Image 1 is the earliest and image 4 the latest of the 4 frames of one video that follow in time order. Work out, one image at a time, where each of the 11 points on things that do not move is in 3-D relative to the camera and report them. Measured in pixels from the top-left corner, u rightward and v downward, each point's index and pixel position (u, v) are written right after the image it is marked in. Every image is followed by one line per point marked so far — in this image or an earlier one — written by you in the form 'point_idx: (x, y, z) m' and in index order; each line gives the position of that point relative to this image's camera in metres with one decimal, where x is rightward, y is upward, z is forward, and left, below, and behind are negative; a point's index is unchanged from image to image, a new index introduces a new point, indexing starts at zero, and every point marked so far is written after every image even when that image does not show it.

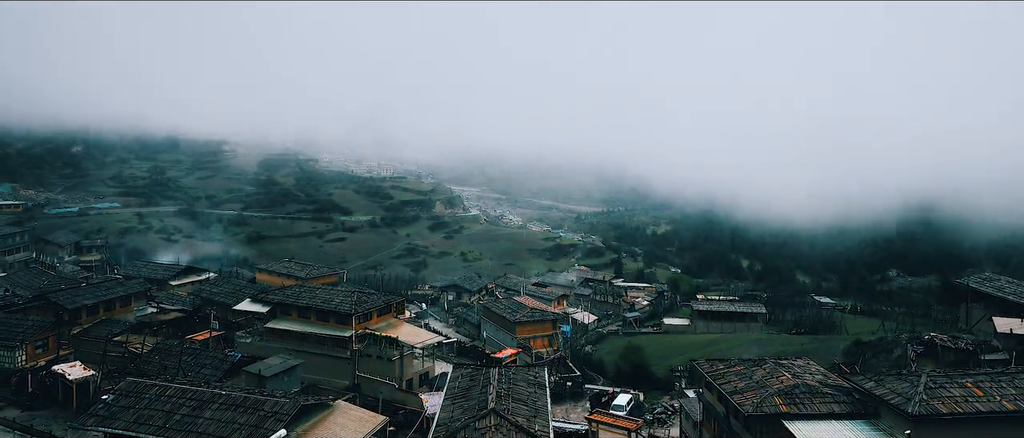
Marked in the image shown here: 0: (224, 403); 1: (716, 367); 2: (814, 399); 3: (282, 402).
0: (-8.6, -5.5, +17.2) m
1: (+7.0, -5.0, +20.1) m
2: (+8.7, -5.1, +16.5) m
3: (-6.8, -5.5, +17.1) m
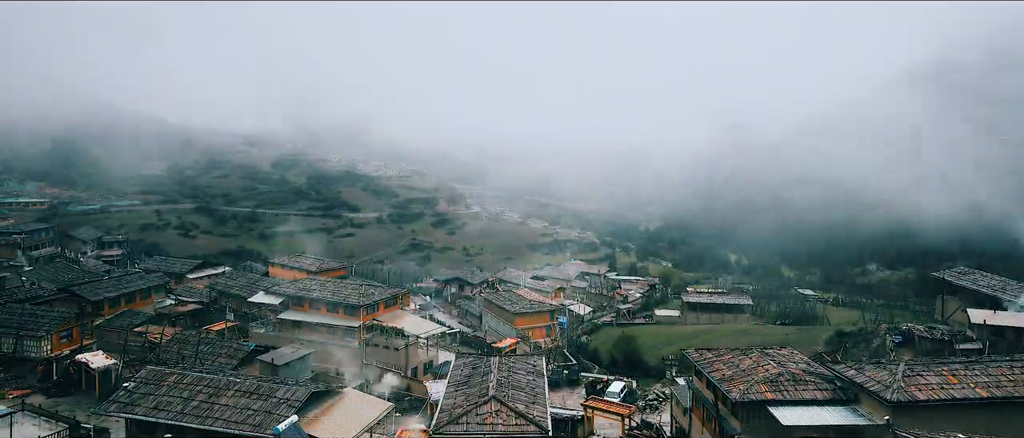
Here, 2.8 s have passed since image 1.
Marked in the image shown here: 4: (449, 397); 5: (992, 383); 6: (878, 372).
0: (-8.6, -5.4, +18.5) m
1: (+7.0, -4.9, +21.3) m
2: (+8.6, -5.0, +17.7) m
3: (-6.8, -5.4, +18.4) m
4: (-2.0, -5.6, +18.6) m
5: (+13.7, -4.7, +16.9) m
6: (+11.1, -4.6, +17.8) m
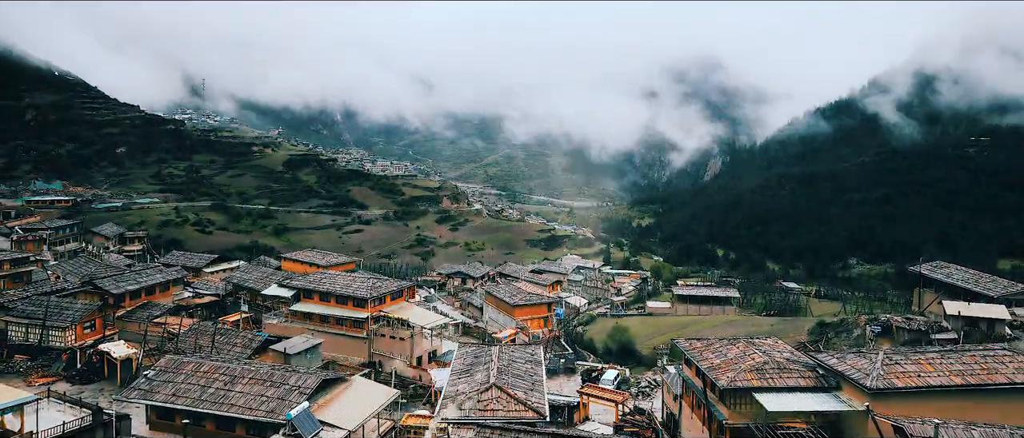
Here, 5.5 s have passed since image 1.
0: (-8.7, -5.3, +19.9) m
1: (+7.0, -4.8, +22.6) m
2: (+8.6, -4.9, +19.0) m
3: (-6.9, -5.3, +19.8) m
4: (-2.0, -5.5, +20.0) m
5: (+13.7, -4.6, +18.2) m
6: (+11.0, -4.5, +19.1) m
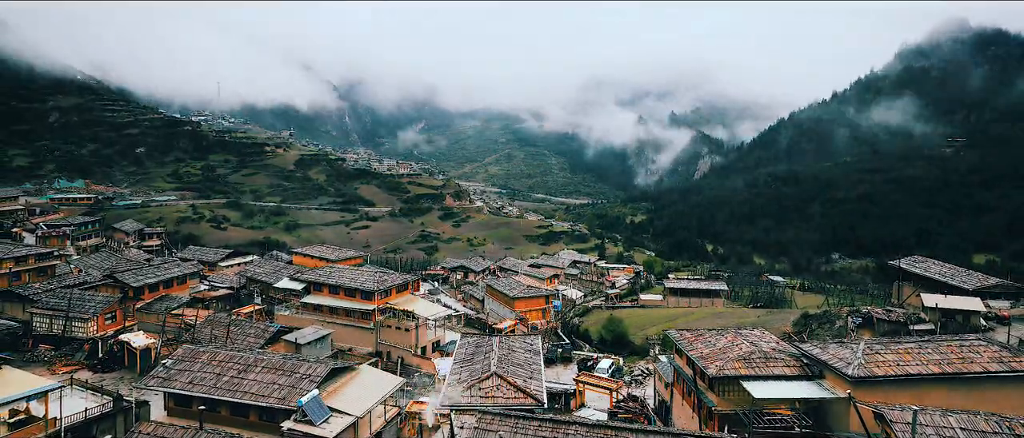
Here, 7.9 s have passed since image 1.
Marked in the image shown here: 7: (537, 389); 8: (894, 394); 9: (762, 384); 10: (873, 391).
0: (-8.7, -5.2, +21.3) m
1: (+6.9, -4.7, +23.9) m
2: (+8.5, -4.8, +20.3) m
3: (-6.9, -5.1, +21.2) m
4: (-2.1, -5.4, +21.4) m
5: (+13.6, -4.5, +19.4) m
6: (+11.0, -4.4, +20.4) m
7: (+0.8, -5.6, +20.0) m
8: (+11.7, -5.4, +18.7) m
9: (+8.0, -5.3, +19.4) m
10: (+11.0, -5.2, +18.8) m
